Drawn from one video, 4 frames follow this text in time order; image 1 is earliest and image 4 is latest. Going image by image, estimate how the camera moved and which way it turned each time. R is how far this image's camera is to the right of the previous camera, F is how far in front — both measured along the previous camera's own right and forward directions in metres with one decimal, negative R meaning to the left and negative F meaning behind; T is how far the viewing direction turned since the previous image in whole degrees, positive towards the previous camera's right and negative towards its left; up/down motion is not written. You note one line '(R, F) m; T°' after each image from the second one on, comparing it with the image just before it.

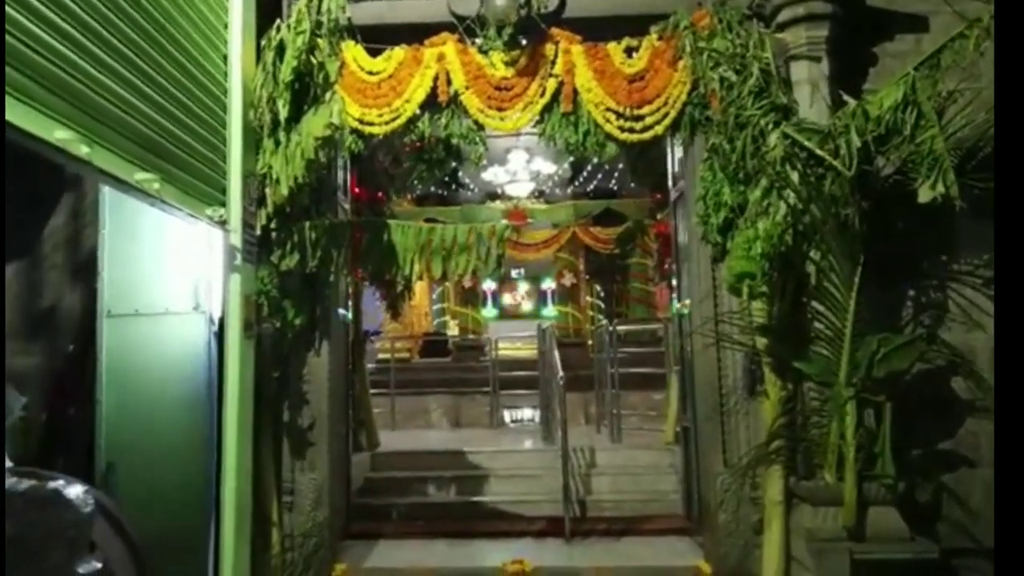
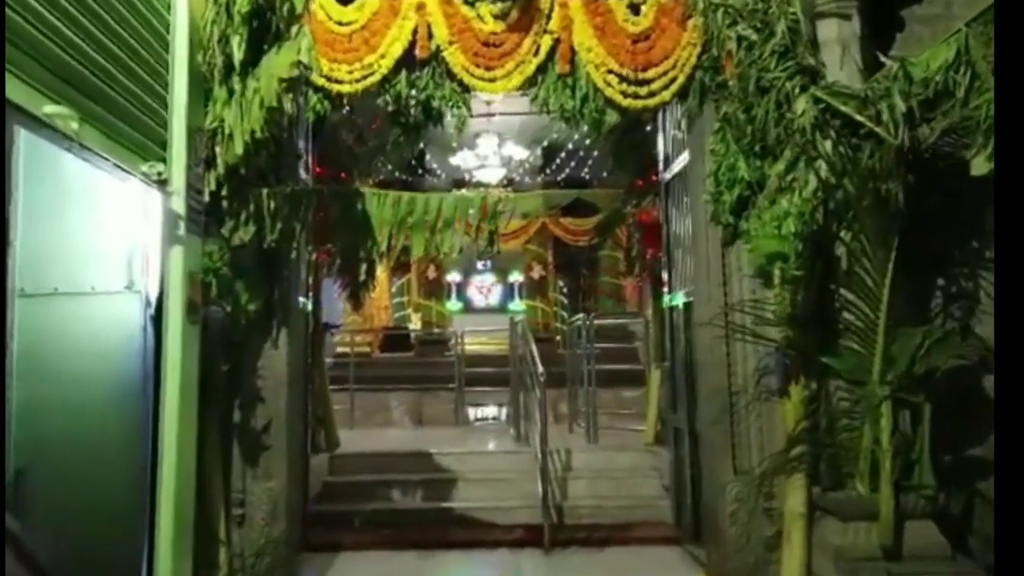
(-0.2, +0.6) m; +3°
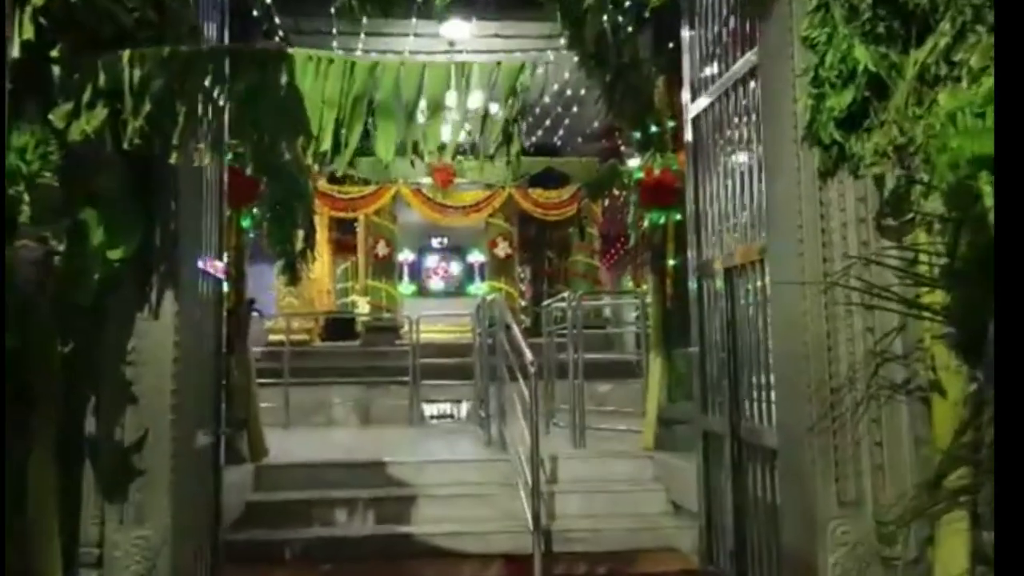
(-0.2, +1.4) m; +4°
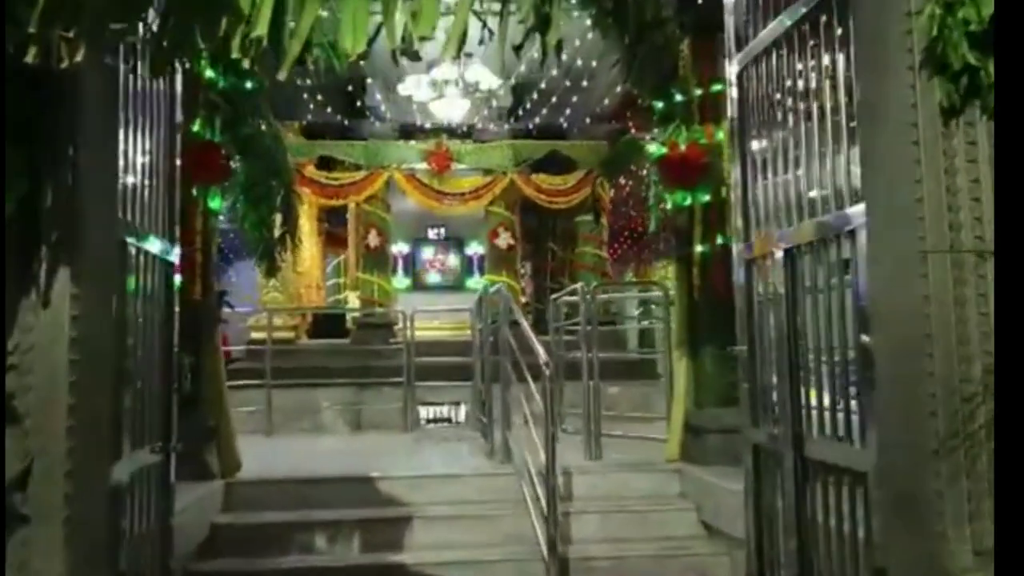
(-0.1, +0.7) m; 0°
